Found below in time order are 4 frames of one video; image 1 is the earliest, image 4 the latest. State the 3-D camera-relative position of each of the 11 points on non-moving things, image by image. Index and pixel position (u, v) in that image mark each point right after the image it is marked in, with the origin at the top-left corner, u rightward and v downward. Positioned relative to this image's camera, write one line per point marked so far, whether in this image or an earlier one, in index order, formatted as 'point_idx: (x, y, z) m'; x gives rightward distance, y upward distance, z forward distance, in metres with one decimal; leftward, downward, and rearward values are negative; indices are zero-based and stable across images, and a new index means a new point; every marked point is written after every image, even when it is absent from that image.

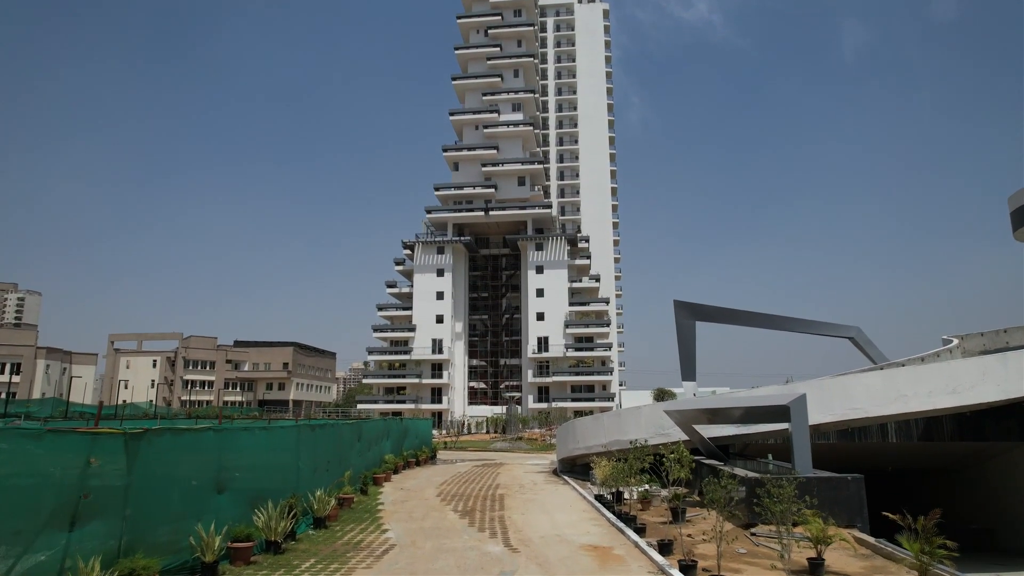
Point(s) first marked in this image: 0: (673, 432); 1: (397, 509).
0: (+5.2, -4.6, +19.9) m
1: (-3.1, -6.0, +16.8) m
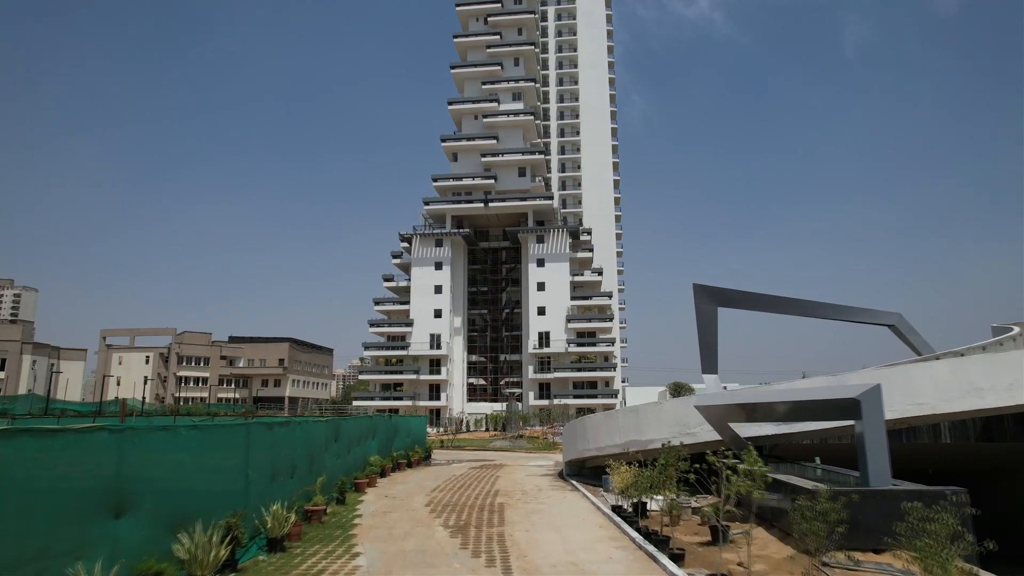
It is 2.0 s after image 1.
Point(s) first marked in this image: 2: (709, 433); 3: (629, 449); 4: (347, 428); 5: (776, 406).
0: (+5.2, -4.0, +17.2) m
1: (-3.1, -5.3, +14.1) m
2: (+5.4, -4.0, +17.1) m
3: (+3.4, -4.8, +18.4) m
4: (-5.0, -4.2, +18.7) m
5: (+6.1, -2.7, +14.4) m
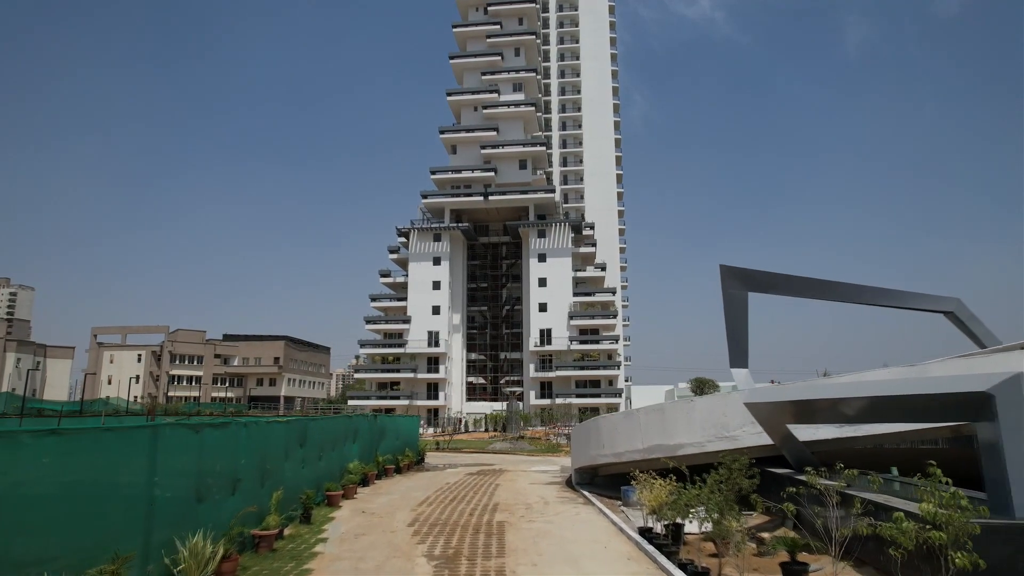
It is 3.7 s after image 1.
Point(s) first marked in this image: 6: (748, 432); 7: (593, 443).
0: (+5.3, -3.4, +14.2) m
1: (-3.0, -4.7, +11.1) m
2: (+5.5, -3.4, +14.1) m
3: (+3.5, -4.1, +15.4) m
4: (-4.9, -3.6, +15.7) m
5: (+6.2, -2.1, +11.5) m
6: (+5.4, -3.3, +14.2) m
7: (+2.3, -4.4, +17.6) m
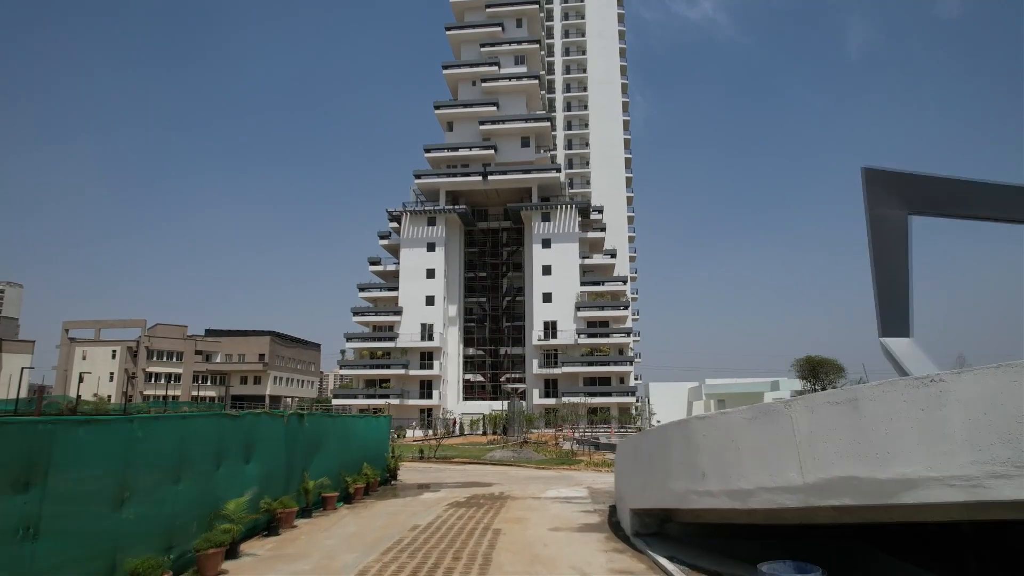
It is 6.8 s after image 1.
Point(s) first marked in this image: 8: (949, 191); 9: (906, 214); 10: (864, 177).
0: (+5.5, -1.6, +5.9) m
1: (-2.8, -3.0, +2.7) m
2: (+5.7, -1.6, +5.8) m
3: (+3.7, -2.4, +7.1) m
4: (-4.7, -1.9, +7.3) m
5: (+6.4, -0.4, +3.1) m
6: (+5.6, -1.6, +5.8) m
7: (+2.5, -2.7, +9.3) m
8: (+9.1, +1.9, +13.0) m
9: (+8.1, +1.6, +12.9) m
10: (+7.4, +2.3, +12.9) m
